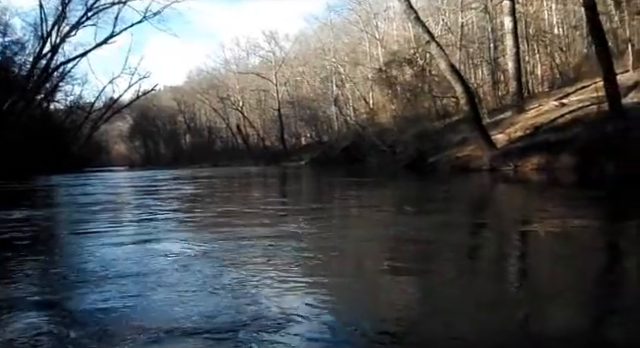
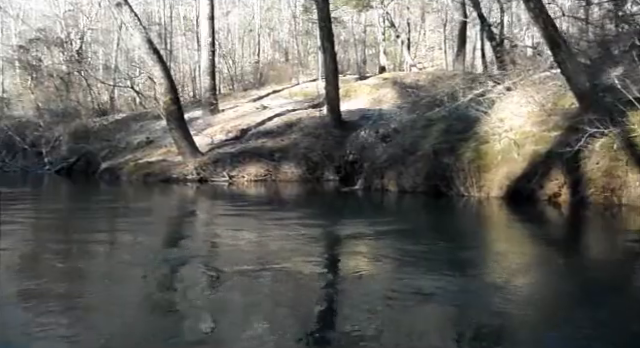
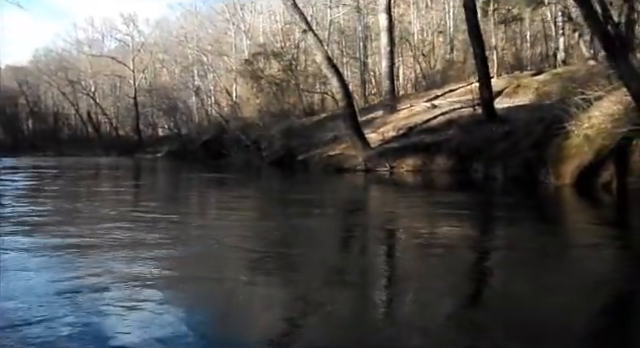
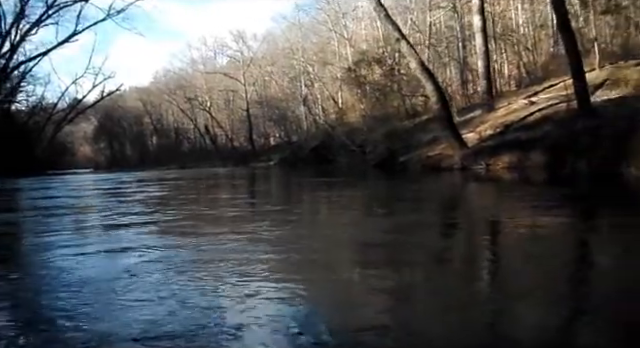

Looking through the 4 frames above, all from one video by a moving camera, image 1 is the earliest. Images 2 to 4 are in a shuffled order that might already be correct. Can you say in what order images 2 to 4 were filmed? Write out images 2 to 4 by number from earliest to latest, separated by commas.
4, 3, 2
